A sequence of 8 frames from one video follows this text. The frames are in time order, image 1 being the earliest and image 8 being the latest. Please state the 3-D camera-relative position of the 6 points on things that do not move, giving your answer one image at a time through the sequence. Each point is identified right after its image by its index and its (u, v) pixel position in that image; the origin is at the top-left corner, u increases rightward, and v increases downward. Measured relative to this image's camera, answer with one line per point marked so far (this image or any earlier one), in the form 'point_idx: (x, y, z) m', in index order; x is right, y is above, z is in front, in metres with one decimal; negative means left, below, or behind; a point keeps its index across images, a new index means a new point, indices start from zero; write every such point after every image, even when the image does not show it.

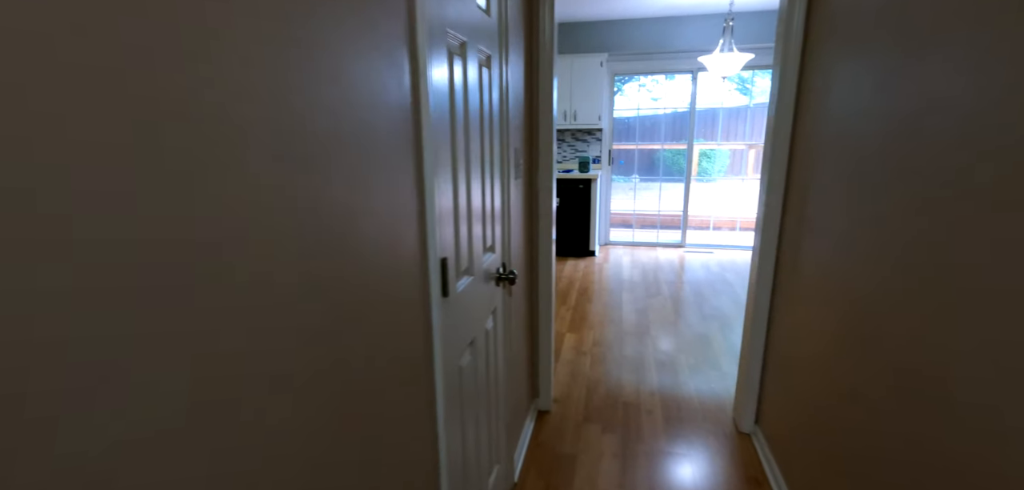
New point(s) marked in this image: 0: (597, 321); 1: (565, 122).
0: (+0.6, -0.5, +3.0) m
1: (+0.5, +1.3, +4.5) m
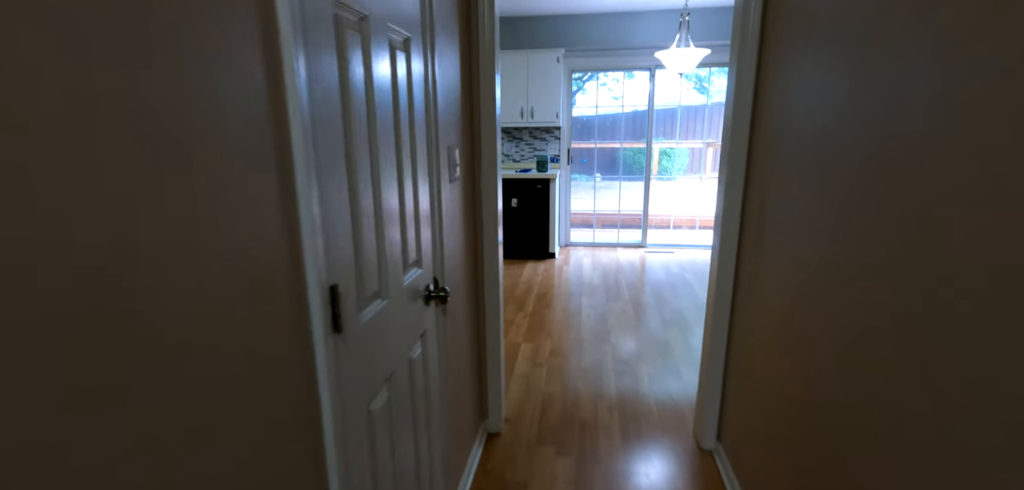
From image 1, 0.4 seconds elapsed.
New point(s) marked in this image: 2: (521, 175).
0: (+0.3, -0.5, +2.8) m
1: (+0.1, +1.2, +4.3) m
2: (+0.1, +0.7, +4.1) m
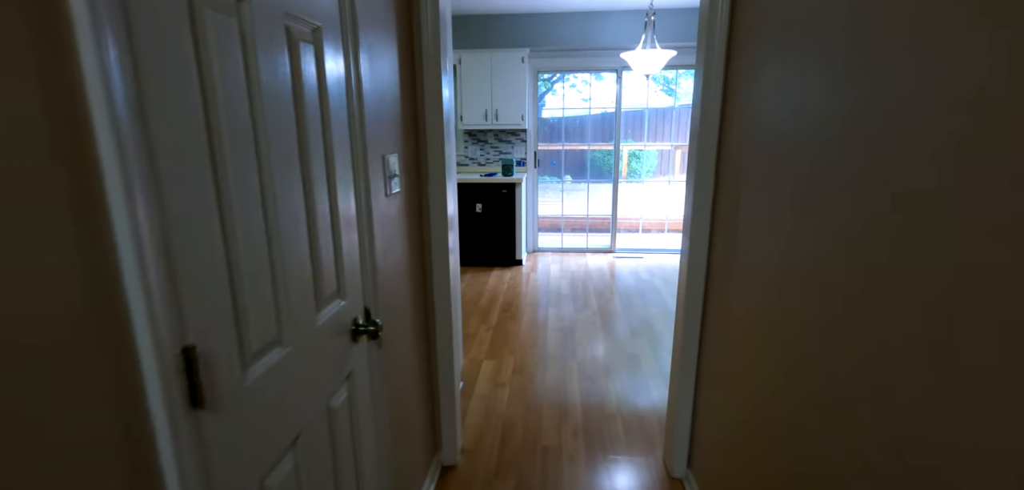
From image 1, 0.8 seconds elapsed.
0: (0.0, -0.6, +2.7) m
1: (-0.2, +1.2, +4.2) m
2: (-0.2, +0.6, +3.9) m
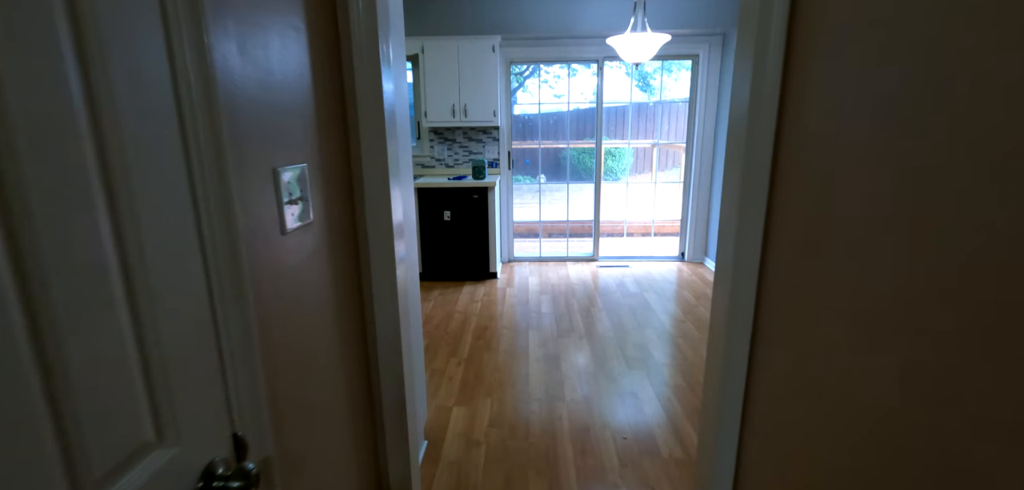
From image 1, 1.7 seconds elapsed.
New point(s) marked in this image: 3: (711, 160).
0: (-0.1, -0.7, +2.3) m
1: (-0.5, +1.1, +3.7) m
2: (-0.5, +0.5, +3.5) m
3: (+1.8, +0.8, +4.0) m
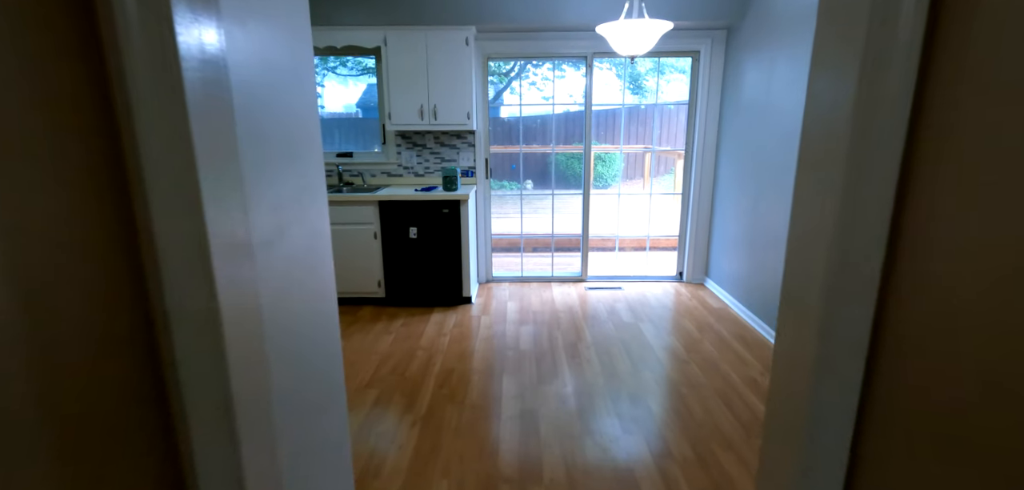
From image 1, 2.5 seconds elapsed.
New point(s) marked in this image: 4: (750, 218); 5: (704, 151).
0: (-0.2, -0.8, +1.8) m
1: (-0.7, +0.9, +3.3) m
2: (-0.6, +0.3, +3.0) m
3: (+1.7, +0.6, +3.6) m
4: (+1.7, +0.2, +3.1) m
5: (+1.6, +0.8, +3.6) m
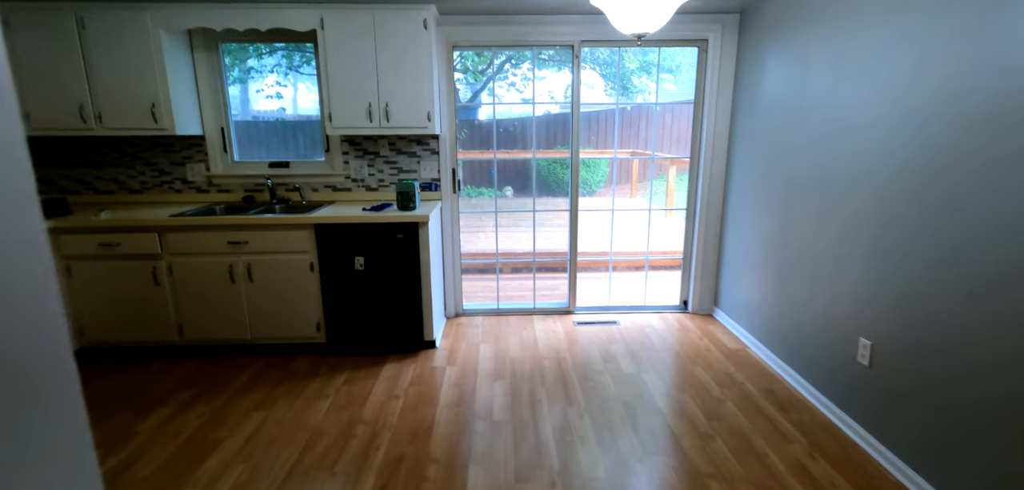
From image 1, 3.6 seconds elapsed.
0: (-0.3, -1.0, +1.2) m
1: (-0.8, +0.7, +2.6) m
2: (-0.8, +0.2, +2.4) m
3: (+1.5, +0.5, +3.0) m
4: (+1.5, 0.0, +2.5) m
5: (+1.4, +0.6, +3.0) m
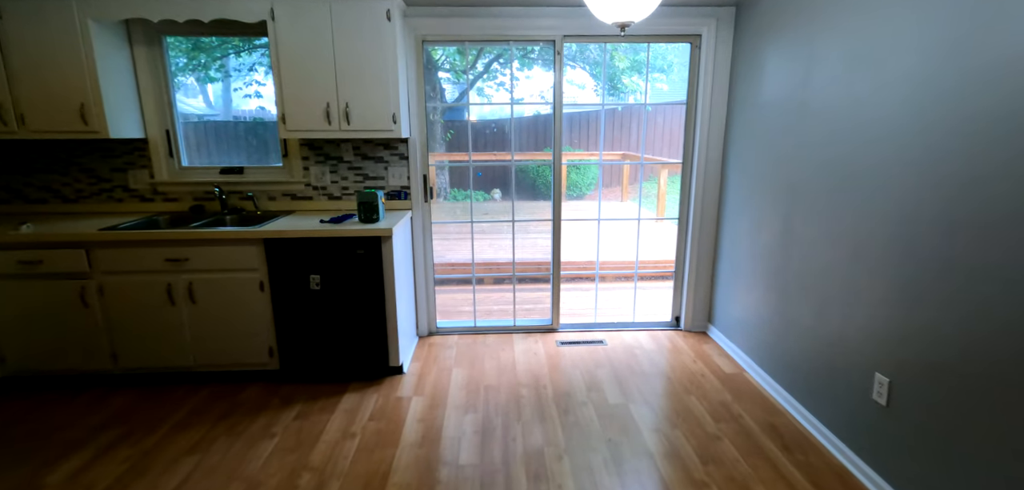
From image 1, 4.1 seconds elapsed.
0: (-0.4, -1.1, +0.9) m
1: (-1.0, +0.7, +2.4) m
2: (-0.9, +0.1, +2.2) m
3: (+1.3, +0.4, +2.8) m
4: (+1.4, -0.1, +2.3) m
5: (+1.3, +0.5, +2.8) m
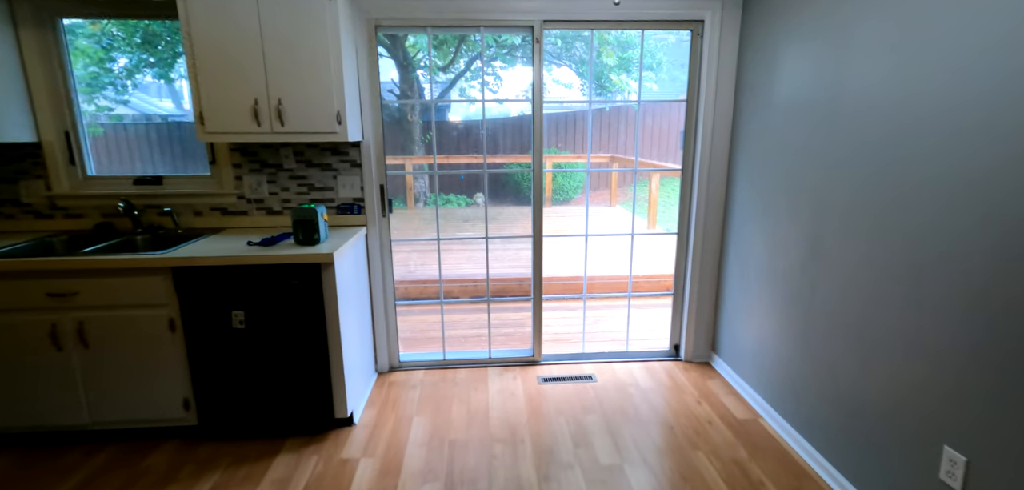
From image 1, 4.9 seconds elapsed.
0: (-0.5, -1.2, +0.5) m
1: (-1.1, +0.5, +2.0) m
2: (-1.1, 0.0, +1.7) m
3: (+1.2, +0.3, +2.5) m
4: (+1.3, -0.2, +1.9) m
5: (+1.1, +0.4, +2.4) m
